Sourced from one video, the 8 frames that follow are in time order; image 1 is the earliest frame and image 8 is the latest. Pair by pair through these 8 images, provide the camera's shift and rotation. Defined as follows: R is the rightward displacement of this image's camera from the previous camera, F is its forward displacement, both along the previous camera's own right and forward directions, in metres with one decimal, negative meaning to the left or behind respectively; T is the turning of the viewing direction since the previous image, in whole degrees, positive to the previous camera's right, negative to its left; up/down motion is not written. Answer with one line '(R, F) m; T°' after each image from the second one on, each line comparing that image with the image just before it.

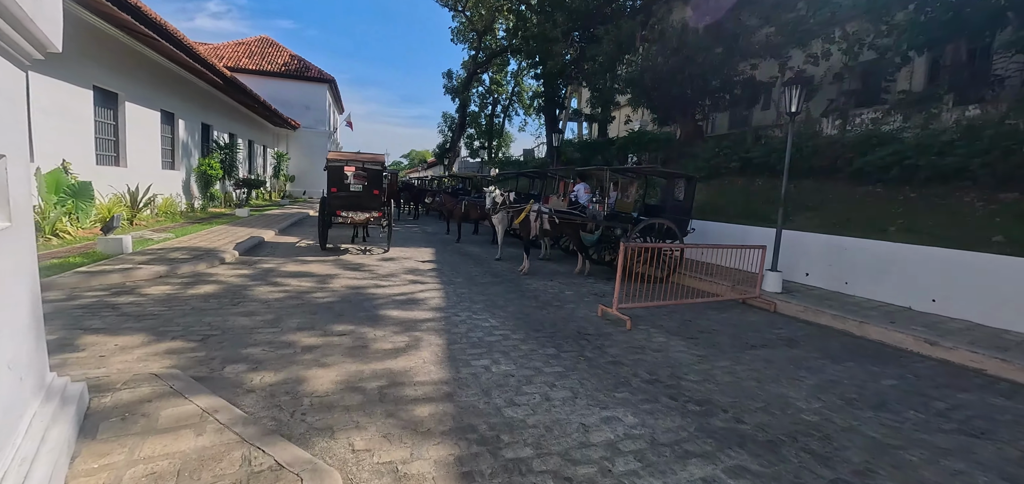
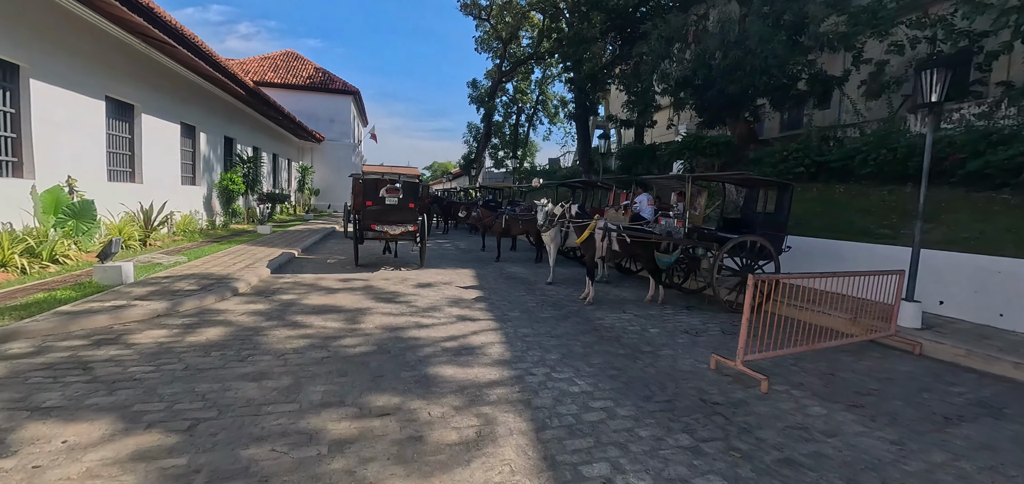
(-0.7, +1.4) m; -3°
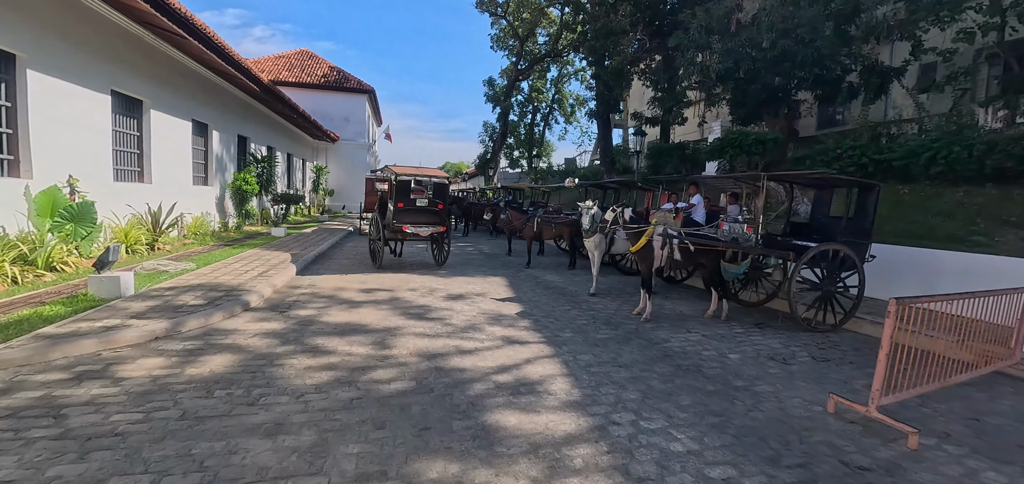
(-0.5, +0.9) m; -1°
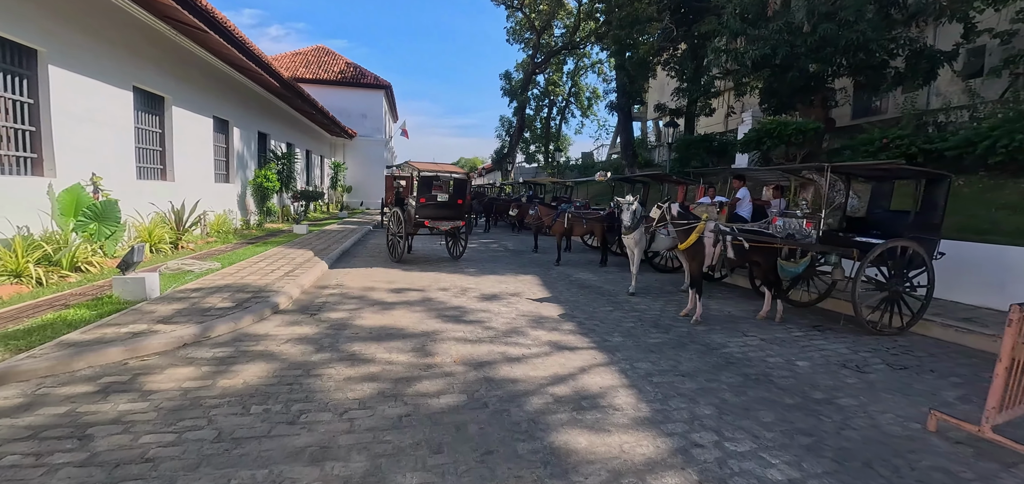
(-0.4, +0.4) m; -2°
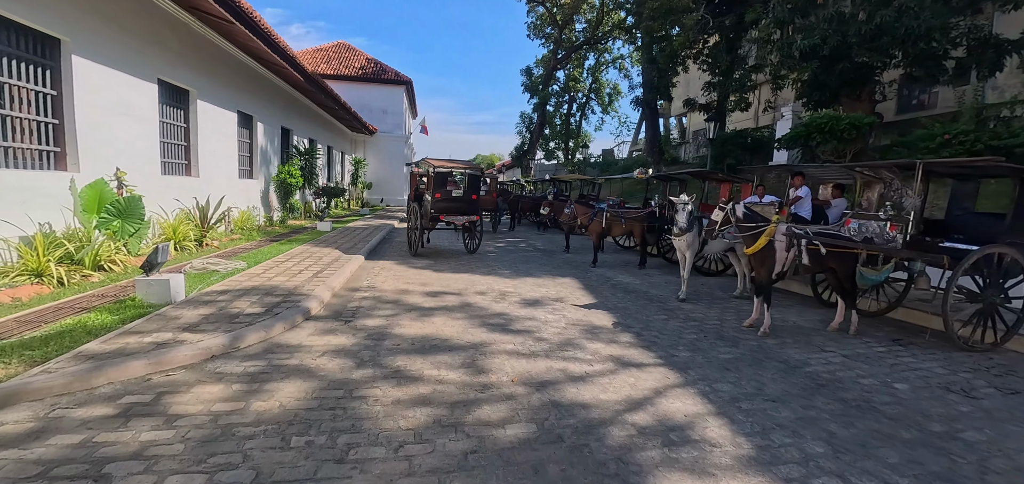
(-0.4, +0.5) m; -2°
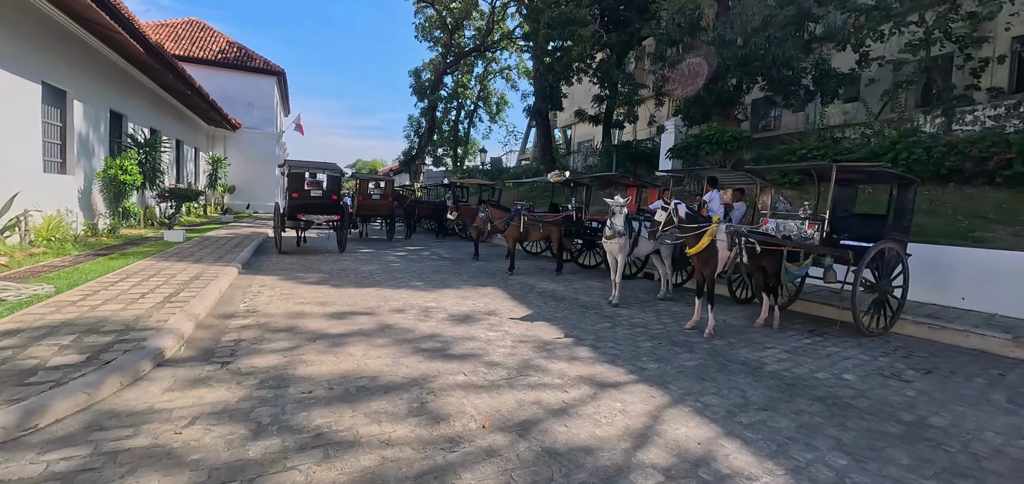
(-0.5, +1.0) m; +15°
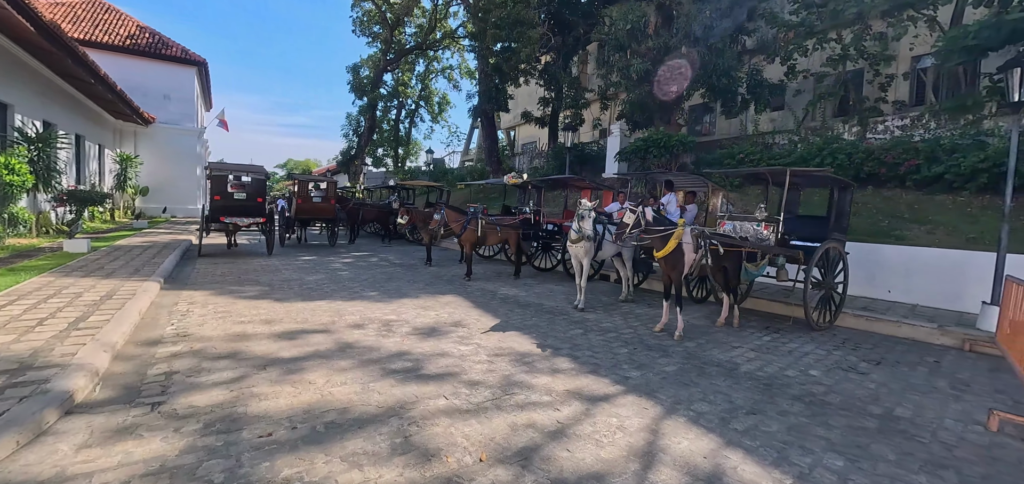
(-0.3, +0.3) m; +7°
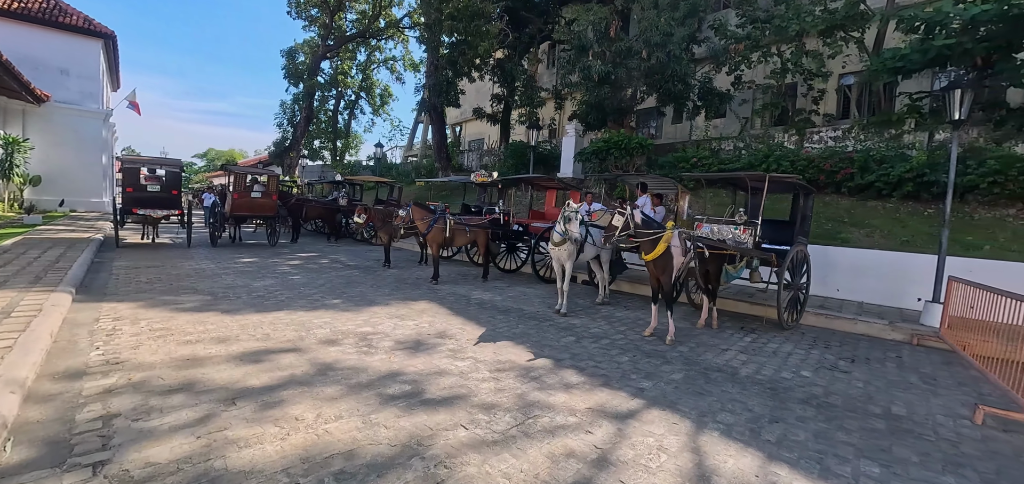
(-0.6, +0.5) m; +8°
